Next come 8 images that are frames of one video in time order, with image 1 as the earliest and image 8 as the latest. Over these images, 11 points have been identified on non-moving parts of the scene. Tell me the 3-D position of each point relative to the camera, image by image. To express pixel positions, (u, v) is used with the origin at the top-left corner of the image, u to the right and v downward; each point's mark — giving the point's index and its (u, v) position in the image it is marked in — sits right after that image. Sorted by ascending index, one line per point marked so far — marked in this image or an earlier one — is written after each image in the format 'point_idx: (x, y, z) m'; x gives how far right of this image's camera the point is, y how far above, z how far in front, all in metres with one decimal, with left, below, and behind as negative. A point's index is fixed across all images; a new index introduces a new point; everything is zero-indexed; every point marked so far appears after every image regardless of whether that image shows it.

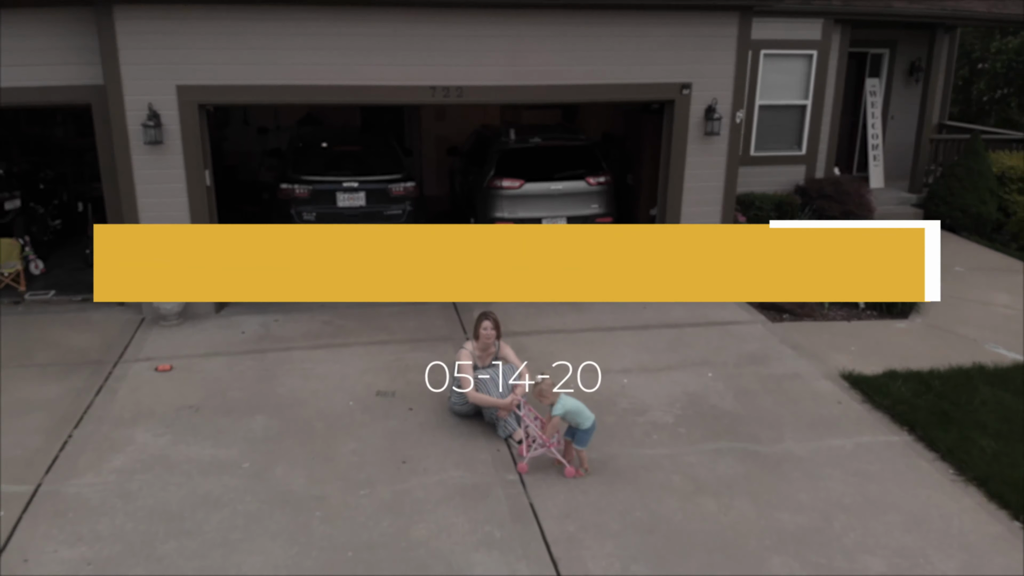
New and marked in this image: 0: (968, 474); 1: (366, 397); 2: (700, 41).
0: (+1.8, -0.7, +4.9) m
1: (-0.7, -0.5, +5.8) m
2: (+1.1, +1.4, +7.5) m
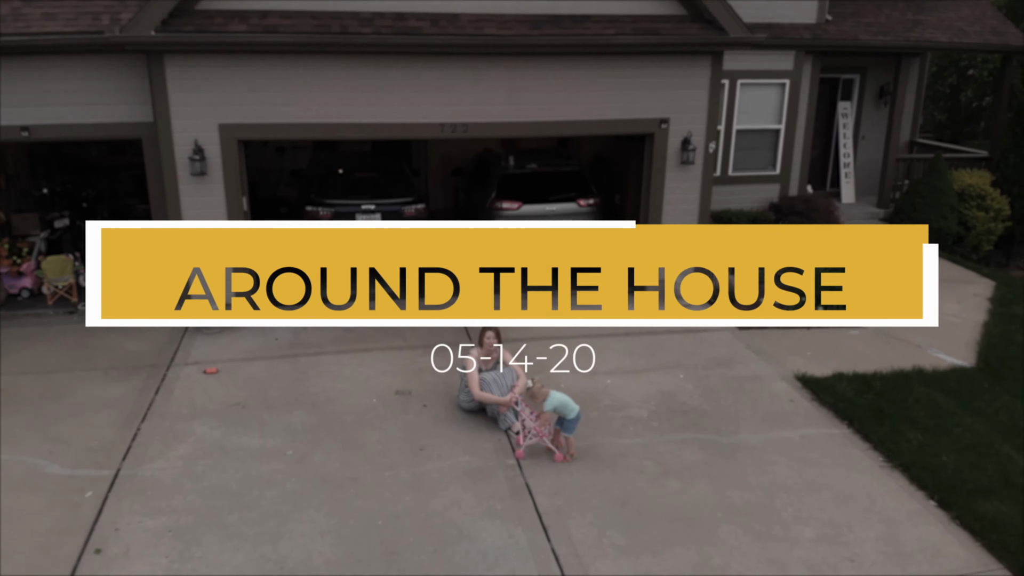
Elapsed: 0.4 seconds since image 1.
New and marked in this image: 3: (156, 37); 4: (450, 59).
0: (+1.8, -0.8, +5.9) m
1: (-0.7, -0.6, +6.7) m
2: (+1.1, +1.3, +8.5) m
3: (-1.9, +1.4, +6.9) m
4: (-0.4, +1.4, +7.8) m
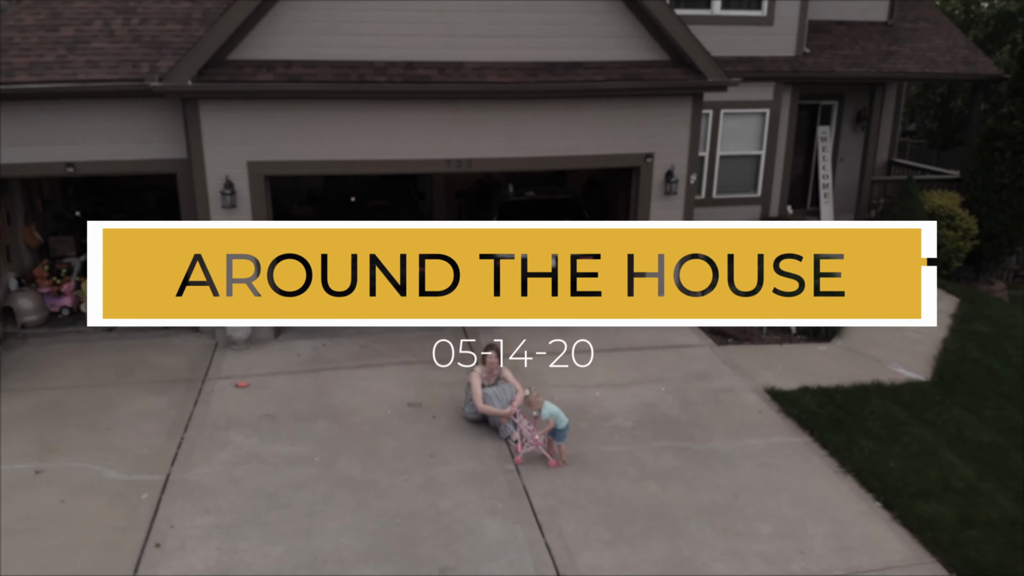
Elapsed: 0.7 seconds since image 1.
0: (+1.8, -0.9, +6.7) m
1: (-0.7, -0.7, +7.5) m
2: (+1.1, +1.2, +9.3) m
3: (-1.9, +1.2, +7.7) m
4: (-0.4, +1.3, +8.6) m
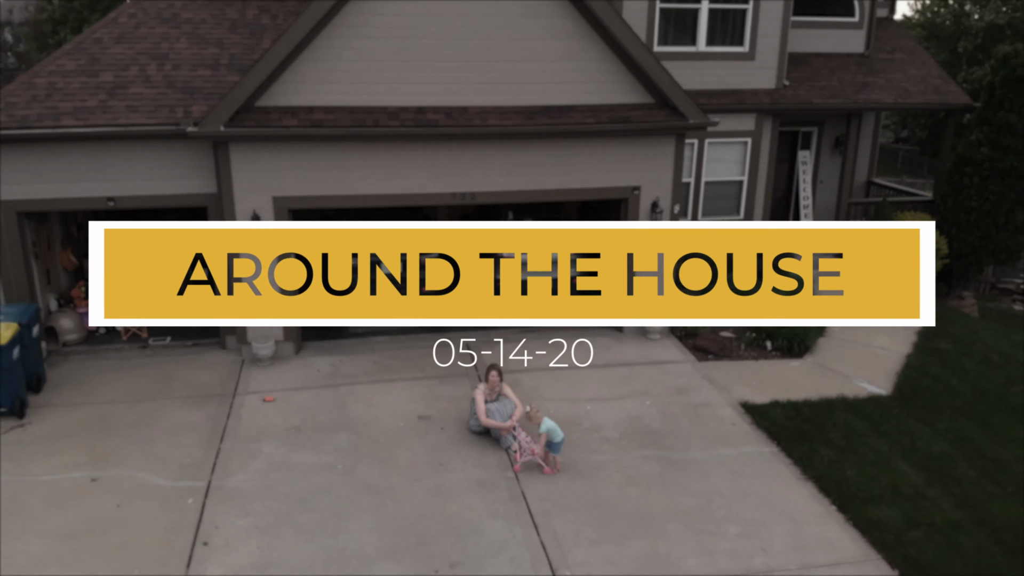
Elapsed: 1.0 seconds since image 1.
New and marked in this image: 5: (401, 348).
0: (+1.8, -1.1, +7.5) m
1: (-0.7, -0.9, +8.4) m
2: (+1.1, +1.1, +10.1) m
3: (-1.9, +1.1, +8.6) m
4: (-0.4, +1.1, +9.5) m
5: (-0.9, -0.5, +10.3) m
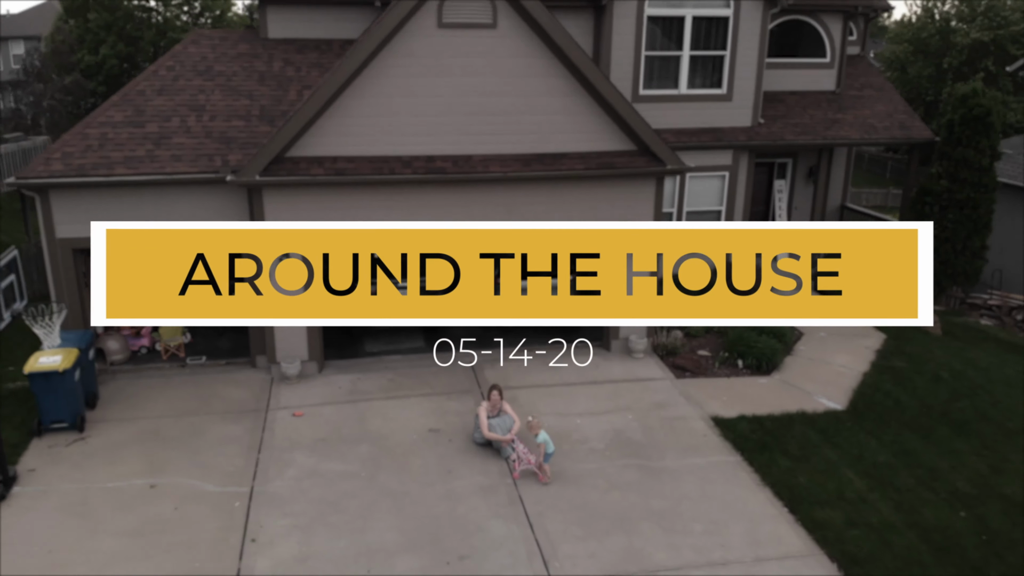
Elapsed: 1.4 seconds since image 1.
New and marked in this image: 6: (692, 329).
0: (+1.7, -1.3, +8.7) m
1: (-0.7, -1.1, +9.6) m
2: (+1.1, +0.8, +11.3) m
3: (-1.9, +0.8, +9.8) m
4: (-0.4, +0.9, +10.7) m
5: (-0.9, -0.7, +11.5) m
6: (+1.8, -0.4, +12.8) m
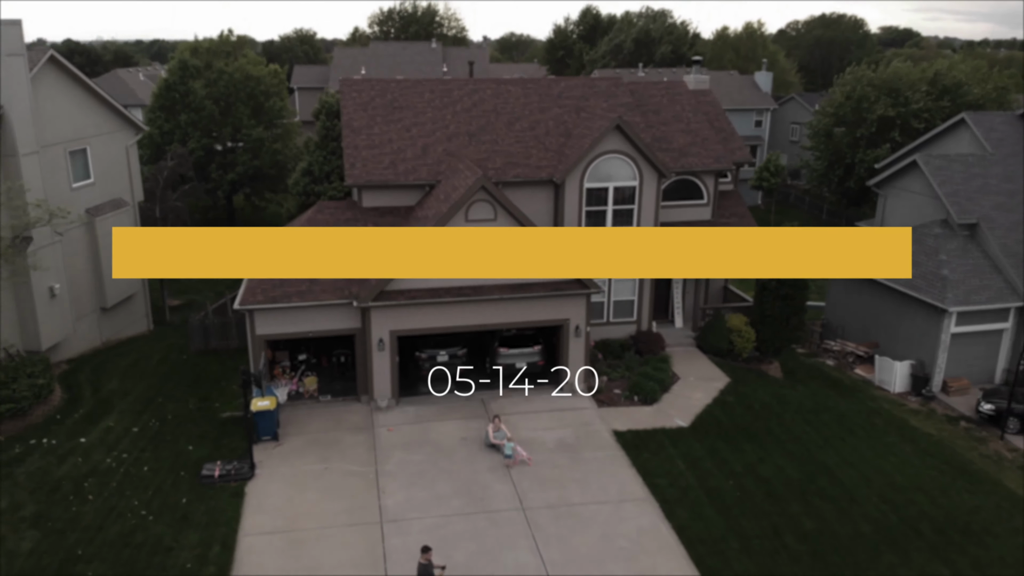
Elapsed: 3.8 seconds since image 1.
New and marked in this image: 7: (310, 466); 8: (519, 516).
0: (+1.7, -2.4, +17.3) m
1: (-0.8, -2.2, +18.1) m
2: (+1.0, -0.2, +19.9) m
3: (-2.0, -0.2, +18.3) m
4: (-0.5, -0.2, +19.2) m
5: (-1.0, -1.8, +20.0) m
6: (+1.7, -1.5, +21.3) m
7: (-2.7, -2.4, +17.2) m
8: (+0.1, -2.8, +15.6) m
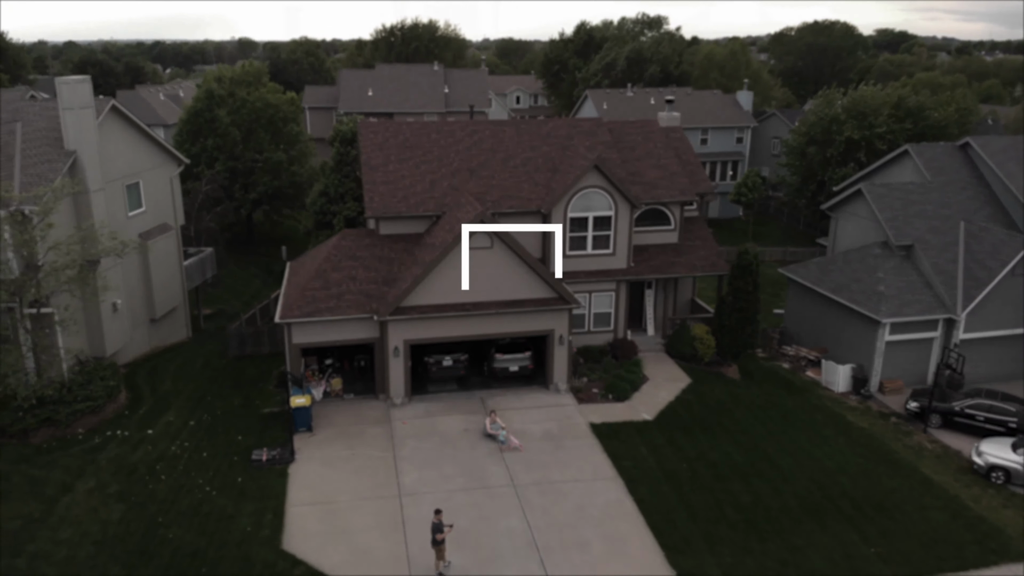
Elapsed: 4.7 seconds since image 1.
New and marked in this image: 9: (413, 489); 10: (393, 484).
0: (+1.5, -2.7, +21.0) m
1: (-0.9, -2.5, +21.9) m
2: (+0.9, -0.5, +23.6) m
3: (-2.2, -0.5, +22.1) m
4: (-0.6, -0.5, +23.0) m
5: (-1.1, -2.1, +23.8) m
6: (+1.6, -1.7, +25.1) m
7: (-2.9, -2.7, +21.0) m
8: (0.0, -3.1, +19.3) m
9: (-1.5, -3.1, +19.4) m
10: (-1.8, -3.0, +19.6) m
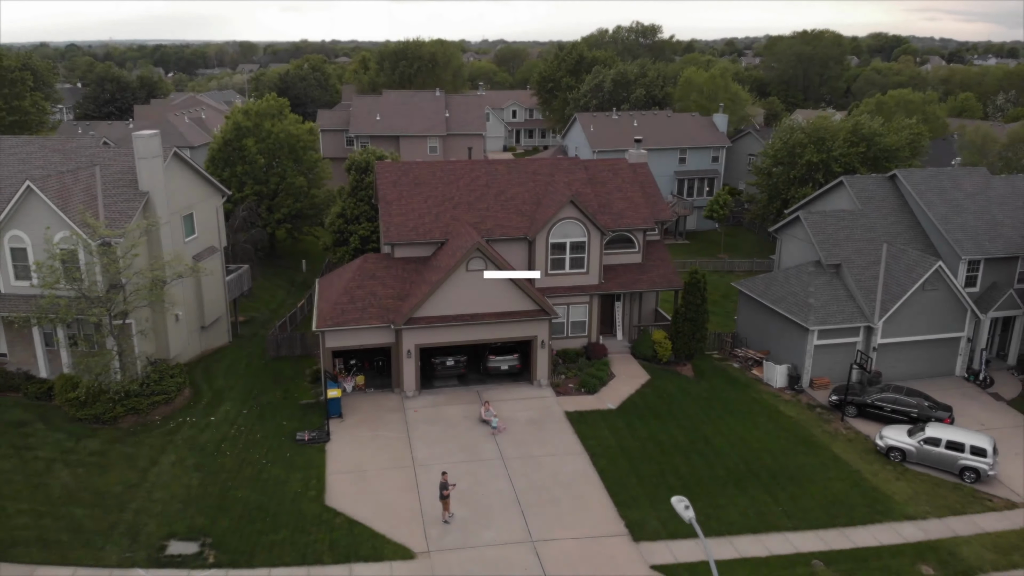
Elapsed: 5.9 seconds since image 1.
0: (+1.3, -3.0, +26.6) m
1: (-1.1, -2.8, +27.4) m
2: (+0.6, -0.9, +29.2) m
3: (-2.4, -0.9, +27.6) m
4: (-0.8, -0.8, +28.5) m
5: (-1.3, -2.4, +29.3) m
6: (+1.4, -2.1, +30.6) m
7: (-3.1, -3.0, +26.5) m
8: (-0.2, -3.4, +24.9) m
9: (-1.7, -3.4, +25.0) m
10: (-2.1, -3.4, +25.2) m
